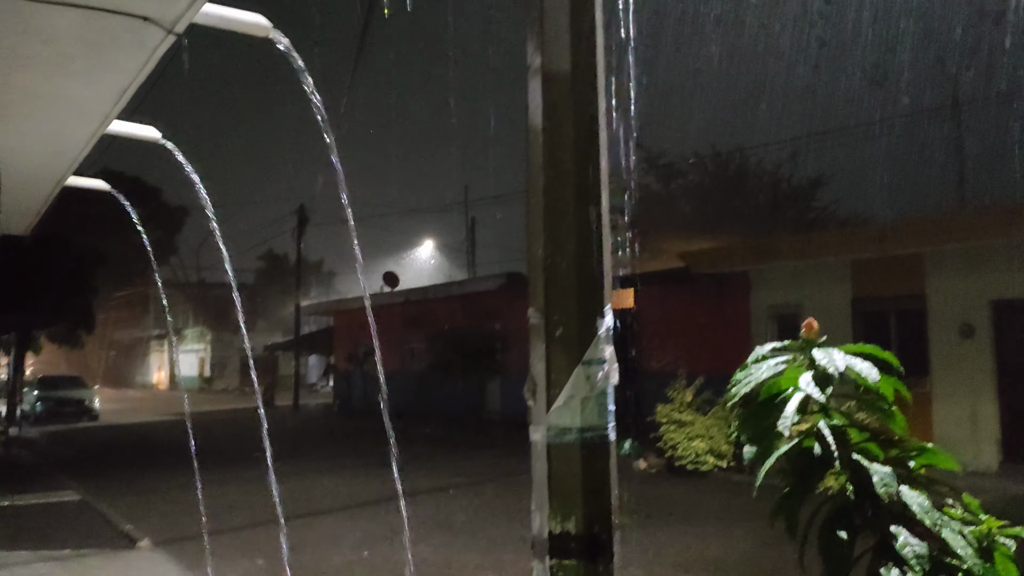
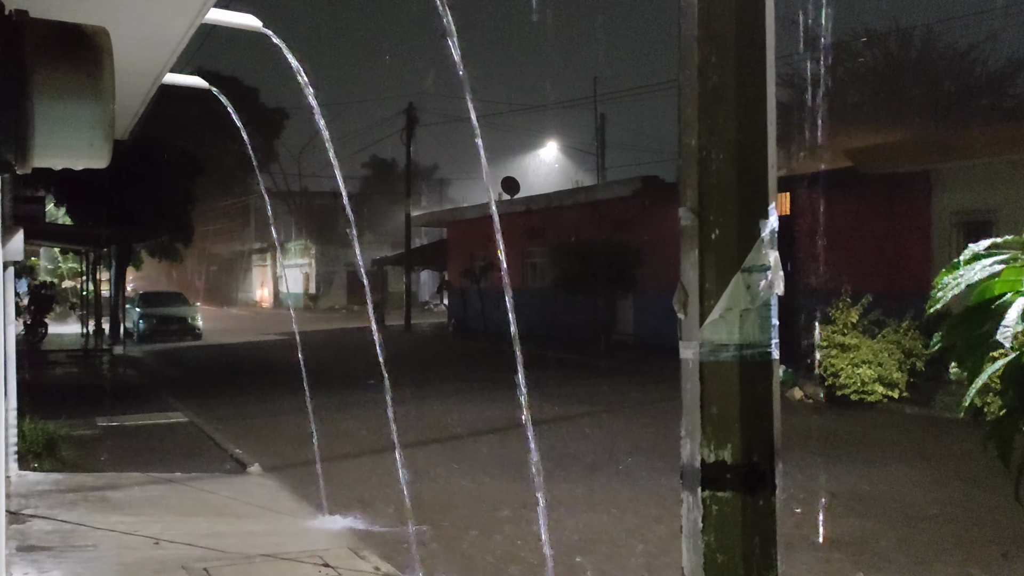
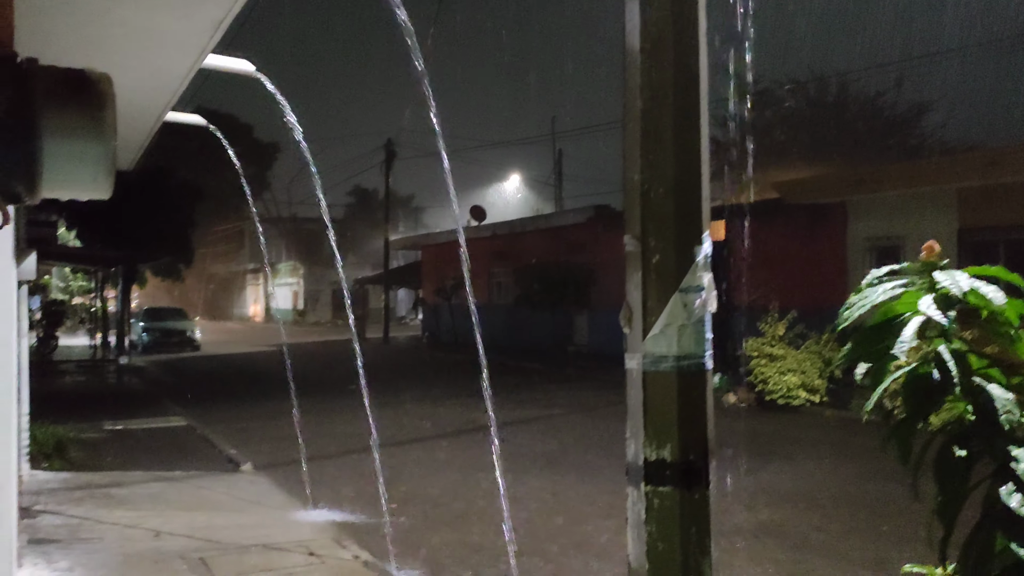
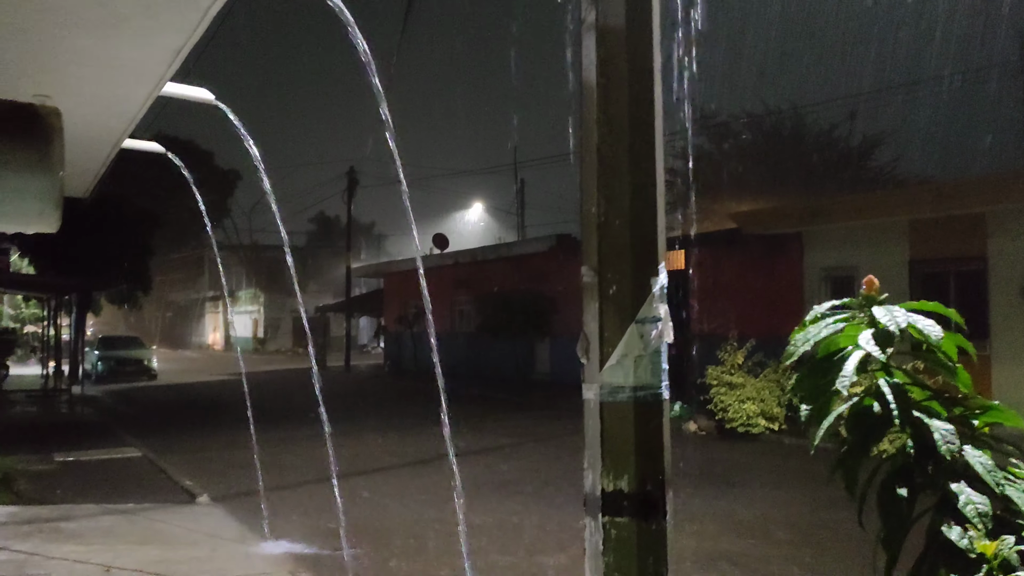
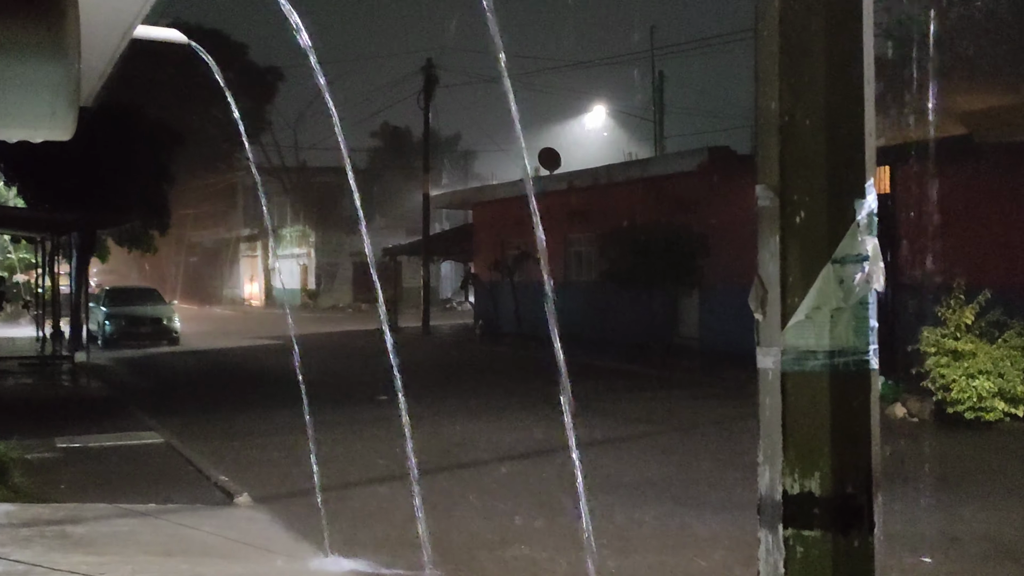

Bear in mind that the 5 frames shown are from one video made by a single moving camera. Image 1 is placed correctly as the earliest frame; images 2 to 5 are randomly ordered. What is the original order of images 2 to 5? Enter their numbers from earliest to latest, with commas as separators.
4, 3, 2, 5
